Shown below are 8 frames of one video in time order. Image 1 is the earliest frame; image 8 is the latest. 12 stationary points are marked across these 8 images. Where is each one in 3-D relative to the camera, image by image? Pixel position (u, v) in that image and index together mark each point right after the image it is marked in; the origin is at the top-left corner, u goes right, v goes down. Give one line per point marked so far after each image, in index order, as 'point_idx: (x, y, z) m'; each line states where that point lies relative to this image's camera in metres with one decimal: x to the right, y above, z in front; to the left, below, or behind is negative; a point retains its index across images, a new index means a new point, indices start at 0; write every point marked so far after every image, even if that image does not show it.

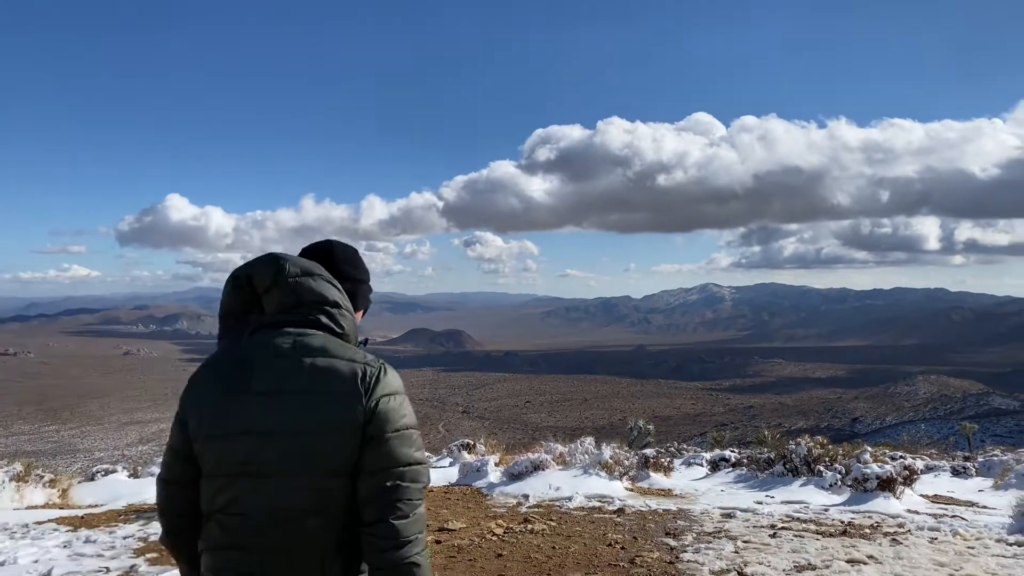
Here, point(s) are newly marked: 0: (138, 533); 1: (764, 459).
0: (-2.6, -1.7, +5.9) m
1: (+2.6, -1.8, +8.8) m
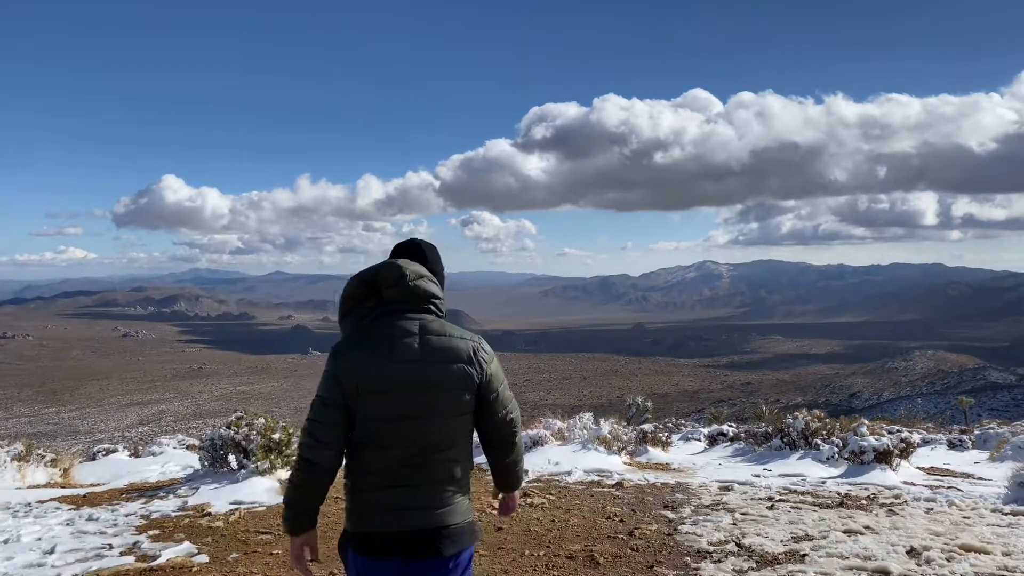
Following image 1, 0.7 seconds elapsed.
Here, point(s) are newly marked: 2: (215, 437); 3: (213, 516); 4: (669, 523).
0: (-2.6, -1.6, +5.9) m
1: (+2.6, -1.5, +8.9) m
2: (-2.5, -1.3, +7.2) m
3: (-2.0, -1.5, +5.7) m
4: (+1.0, -1.4, +5.1) m
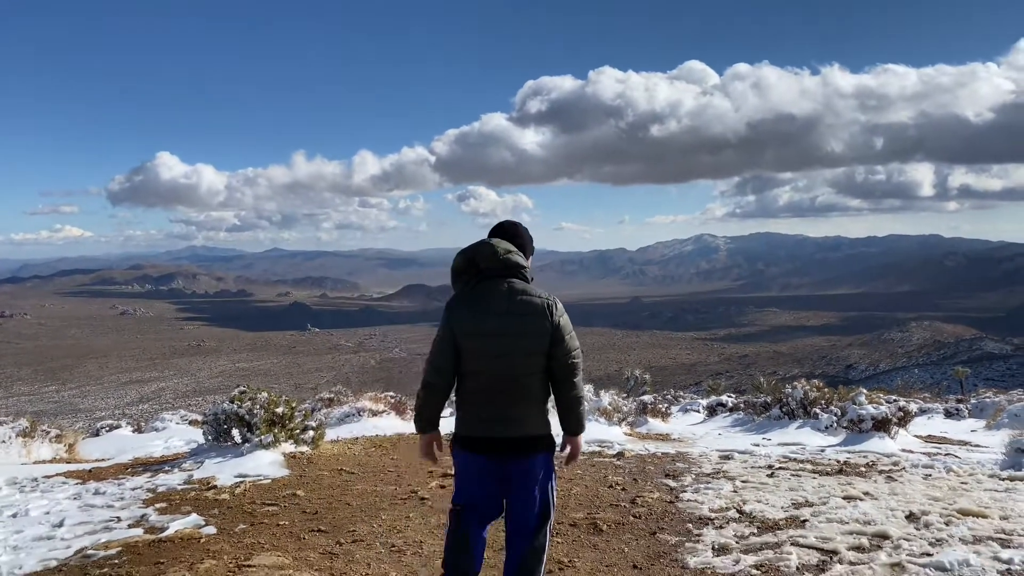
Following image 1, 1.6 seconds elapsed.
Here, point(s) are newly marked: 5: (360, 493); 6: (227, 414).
0: (-2.6, -1.4, +6.0) m
1: (+2.6, -1.2, +8.9) m
2: (-2.5, -1.1, +7.3) m
3: (-2.0, -1.4, +5.8) m
4: (+1.0, -1.2, +5.1) m
5: (-1.0, -1.3, +5.6) m
6: (-2.4, -1.1, +7.2) m
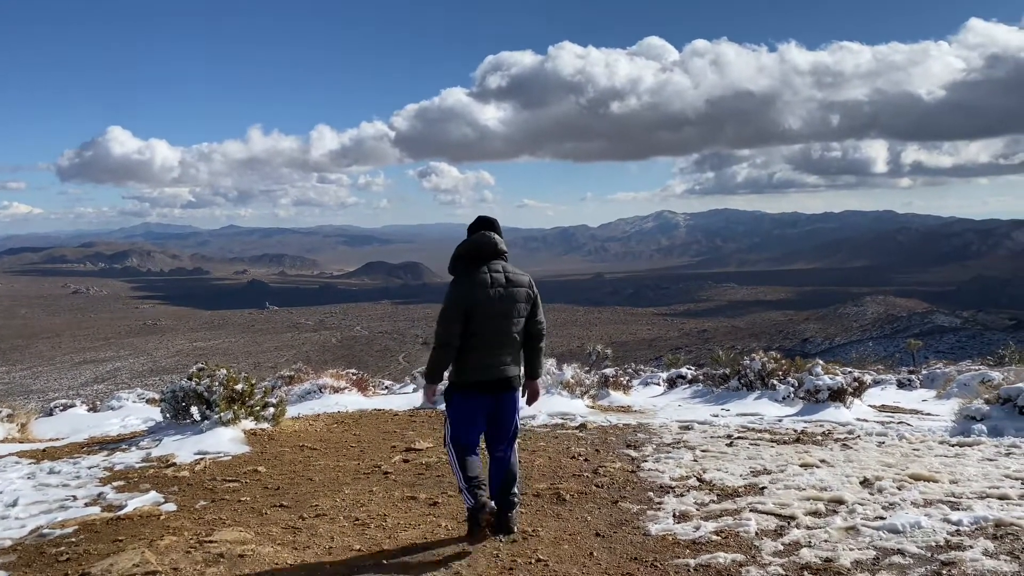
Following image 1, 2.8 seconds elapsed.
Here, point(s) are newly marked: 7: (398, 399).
0: (-2.9, -1.2, +5.9) m
1: (+2.2, -0.9, +9.1) m
2: (-2.8, -0.9, +7.2) m
3: (-2.3, -1.2, +5.7) m
4: (+0.7, -1.1, +5.2) m
5: (-1.2, -1.2, +5.5) m
6: (-2.7, -0.9, +7.1) m
7: (-1.3, -1.3, +9.7) m
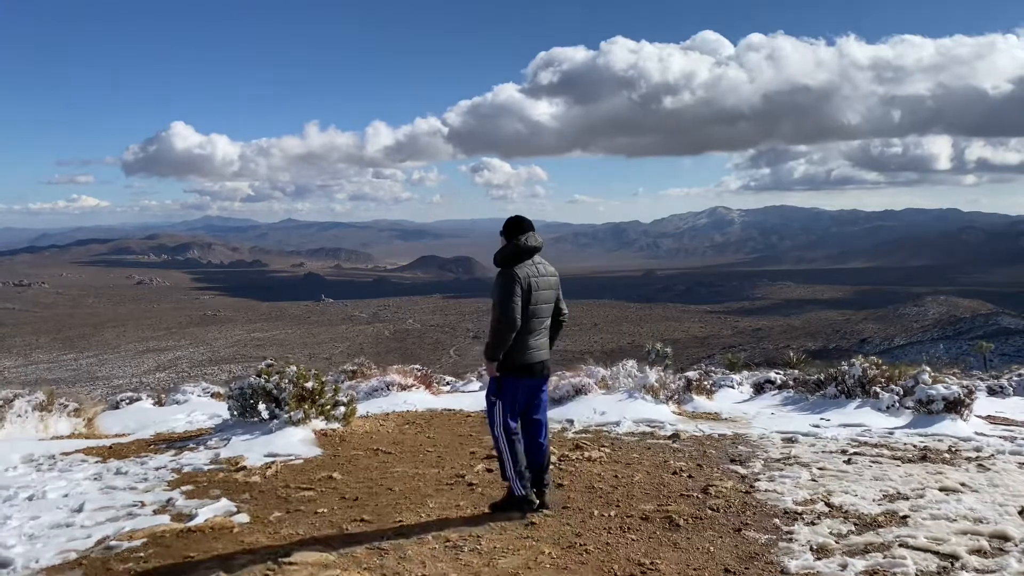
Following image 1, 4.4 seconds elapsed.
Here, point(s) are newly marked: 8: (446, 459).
0: (-2.3, -1.2, +5.6) m
1: (+3.0, -0.9, +8.5) m
2: (-2.2, -0.8, +6.9) m
3: (-1.7, -1.2, +5.4) m
4: (+1.3, -1.1, +4.7) m
5: (-0.7, -1.1, +5.1) m
6: (-2.1, -0.8, +6.8) m
7: (-0.5, -1.2, +9.3) m
8: (-0.4, -1.2, +5.6) m
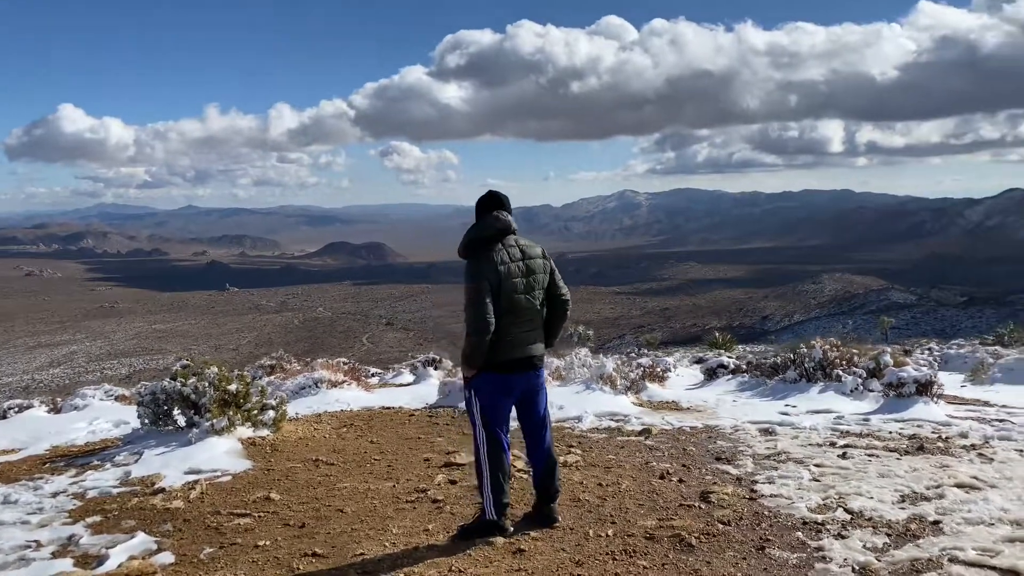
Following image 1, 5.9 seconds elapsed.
0: (-2.5, -1.1, +4.8) m
1: (+2.5, -0.7, +8.1) m
2: (-2.5, -0.7, +6.0) m
3: (-1.9, -1.1, +4.6) m
4: (+1.1, -1.0, +4.2) m
5: (-0.9, -1.1, +4.5) m
6: (-2.4, -0.7, +6.0) m
7: (-1.1, -1.1, +8.6) m
8: (-0.7, -1.1, +5.0) m
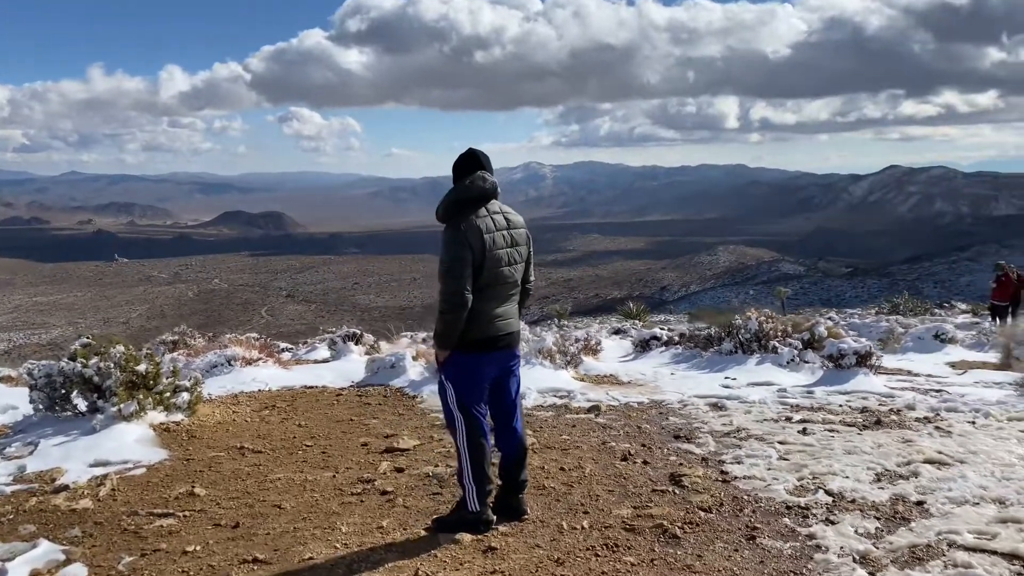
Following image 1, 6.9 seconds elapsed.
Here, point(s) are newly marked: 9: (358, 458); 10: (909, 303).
0: (-2.7, -1.0, +4.1) m
1: (+1.8, -0.5, +8.0) m
2: (-2.9, -0.5, +5.4) m
3: (-2.1, -1.0, +4.0) m
4: (+0.9, -0.8, +4.0) m
5: (-1.1, -0.9, +4.0) m
6: (-2.8, -0.6, +5.3) m
7: (-1.8, -0.8, +8.1) m
8: (-1.0, -0.9, +4.6) m
9: (-0.8, -0.9, +4.5) m
10: (+8.7, -0.3, +18.6) m
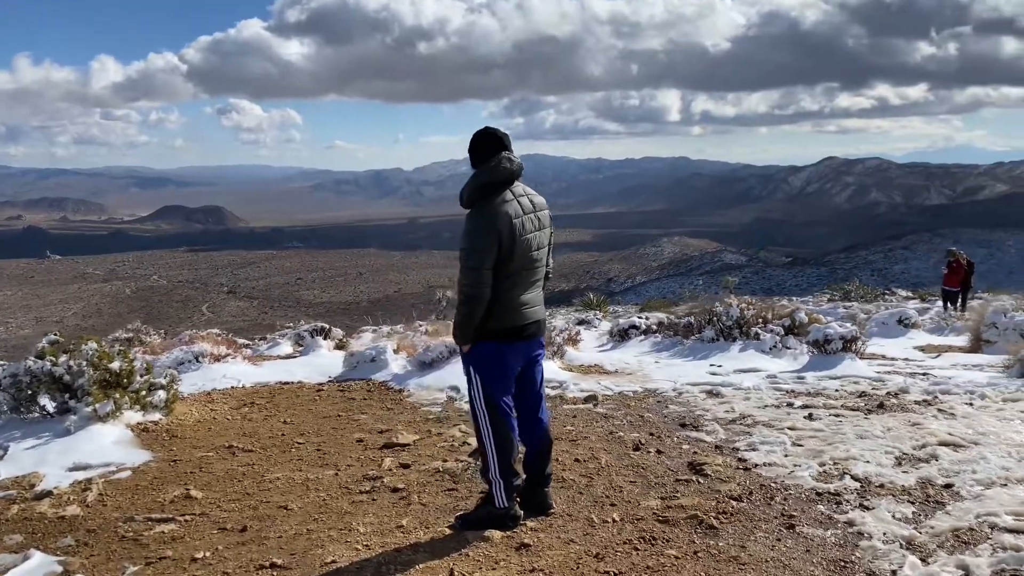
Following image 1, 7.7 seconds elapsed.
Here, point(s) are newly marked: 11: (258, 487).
0: (-2.7, -1.0, +3.8) m
1: (+1.6, -0.3, +8.0) m
2: (-2.9, -0.5, +5.0) m
3: (-2.1, -0.9, +3.8) m
4: (+1.0, -0.8, +3.9) m
5: (-1.0, -0.9, +3.8) m
6: (-2.8, -0.5, +5.0) m
7: (-2.0, -0.7, +7.9) m
8: (-0.9, -0.9, +4.4) m
9: (-0.8, -0.8, +4.3) m
10: (+7.8, -0.1, +19.0) m
11: (-1.2, -0.9, +3.8) m
